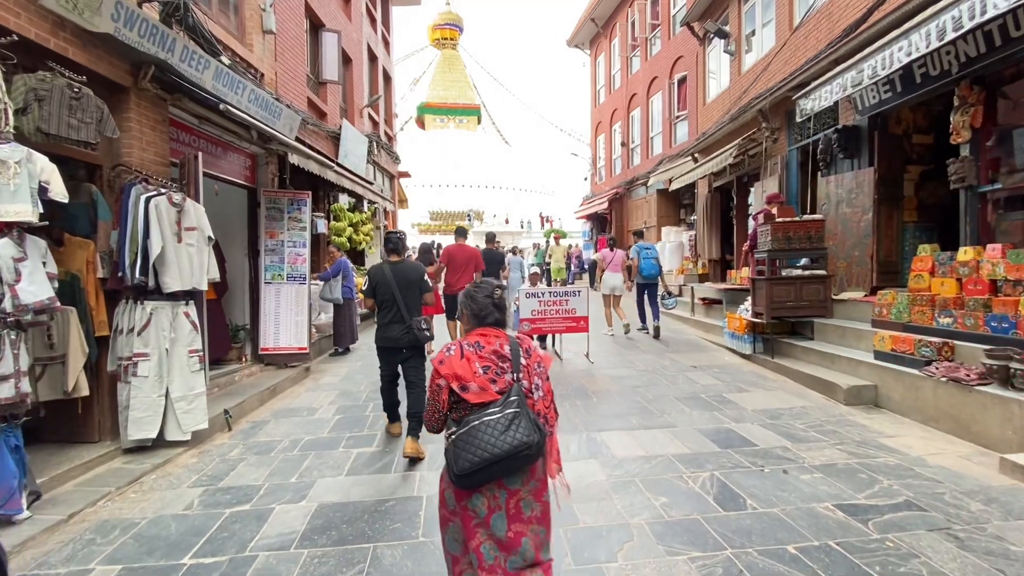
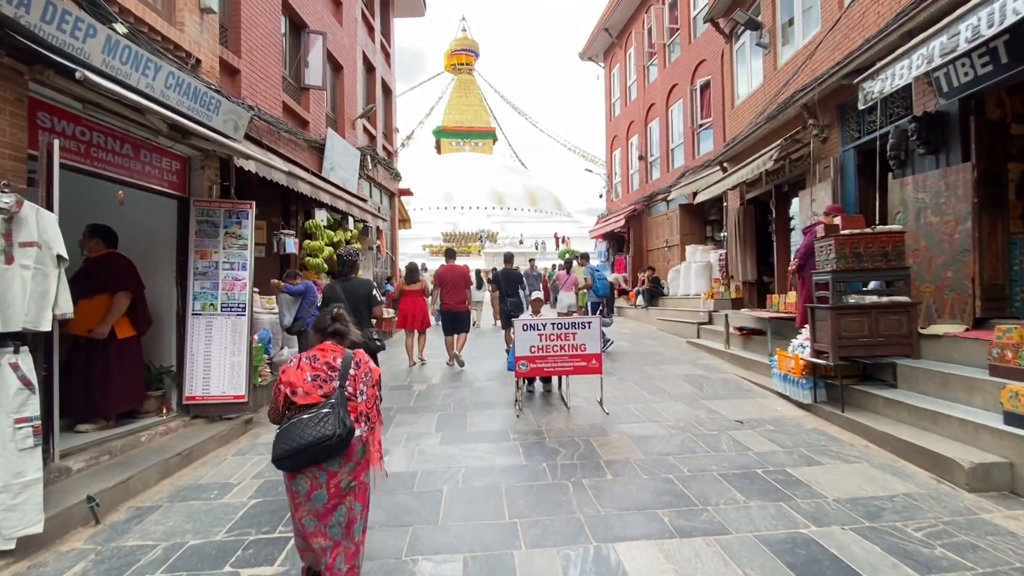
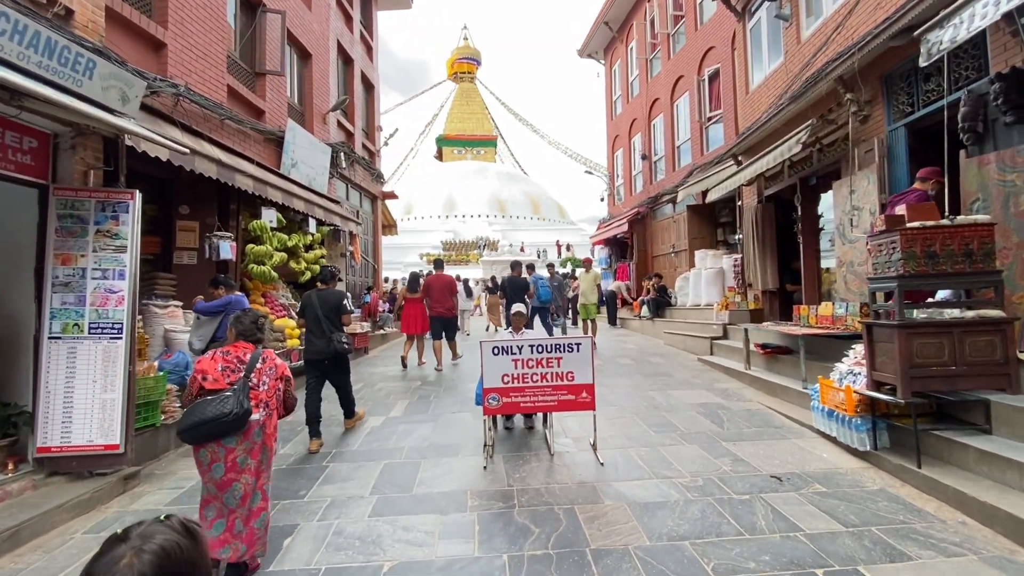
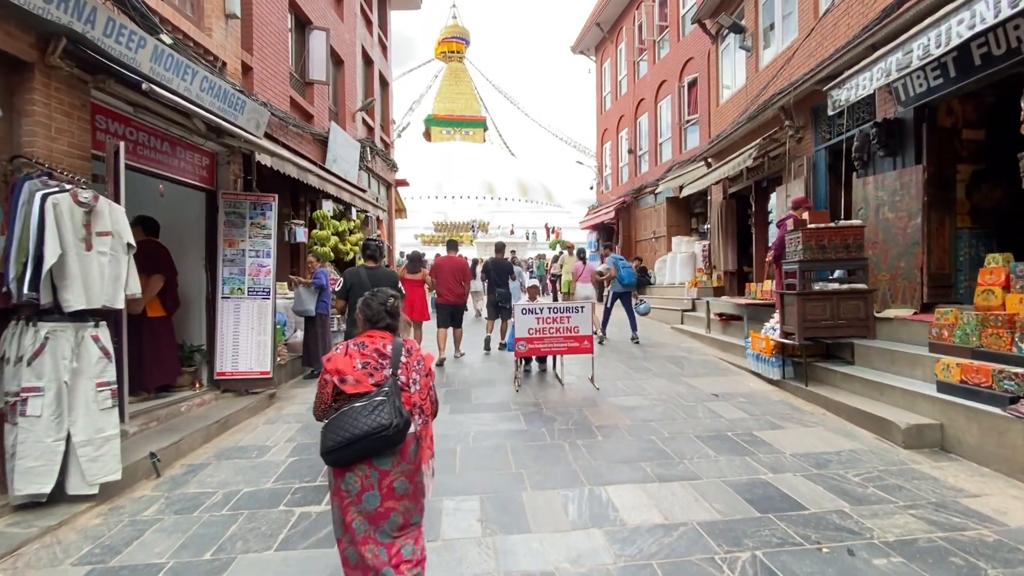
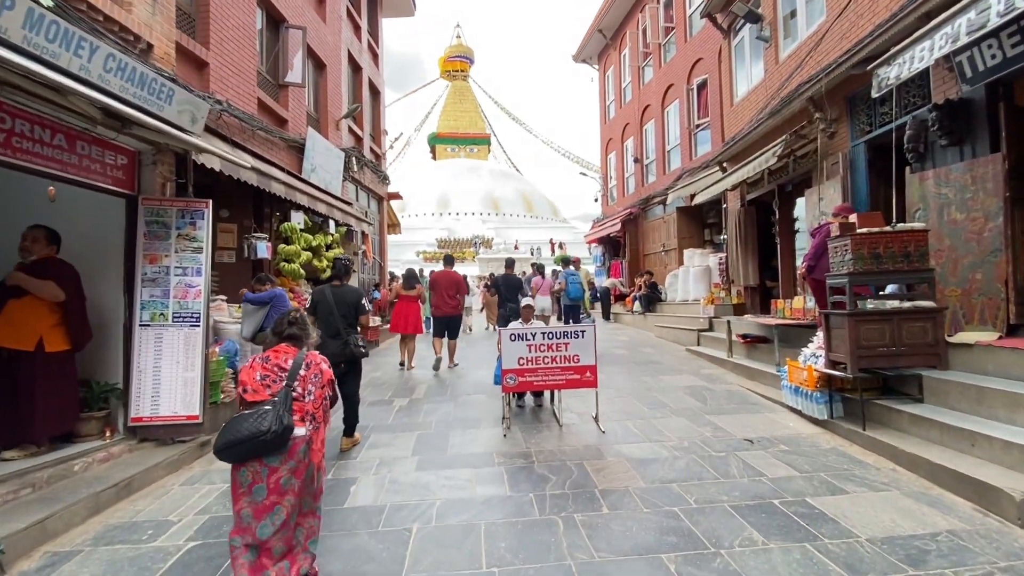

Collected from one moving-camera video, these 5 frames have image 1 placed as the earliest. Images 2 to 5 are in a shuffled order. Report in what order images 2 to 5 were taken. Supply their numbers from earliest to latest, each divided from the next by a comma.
4, 2, 5, 3
